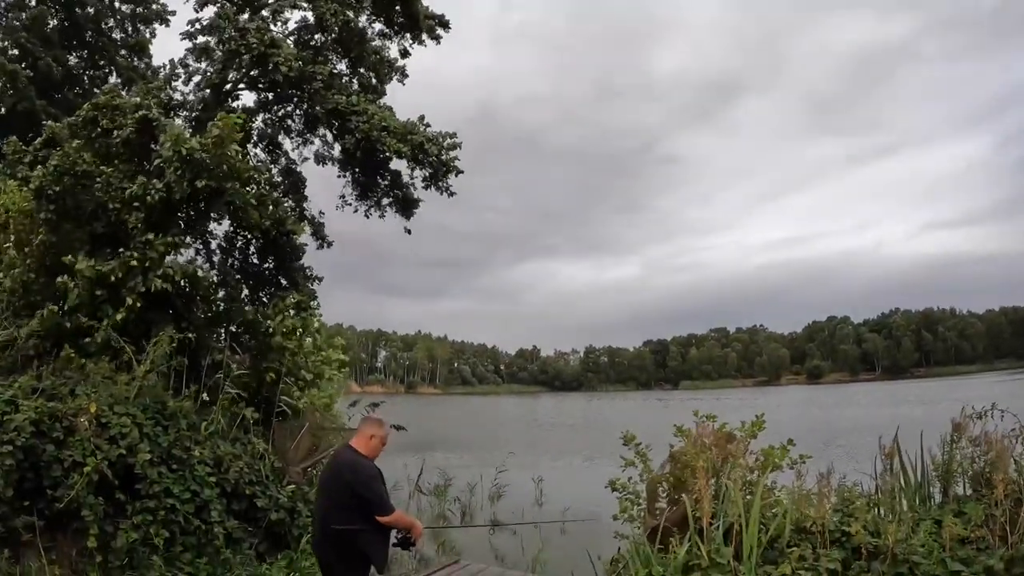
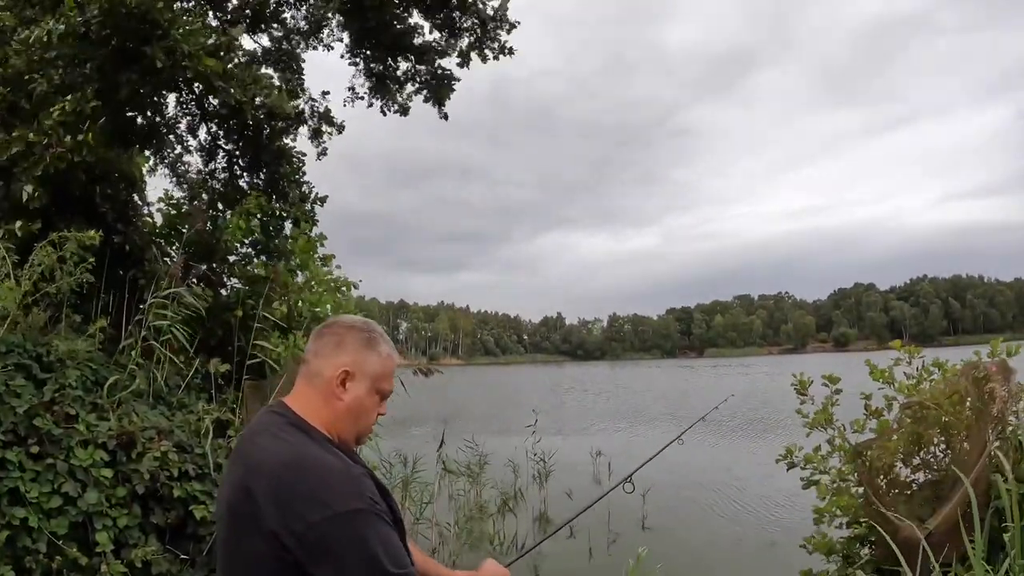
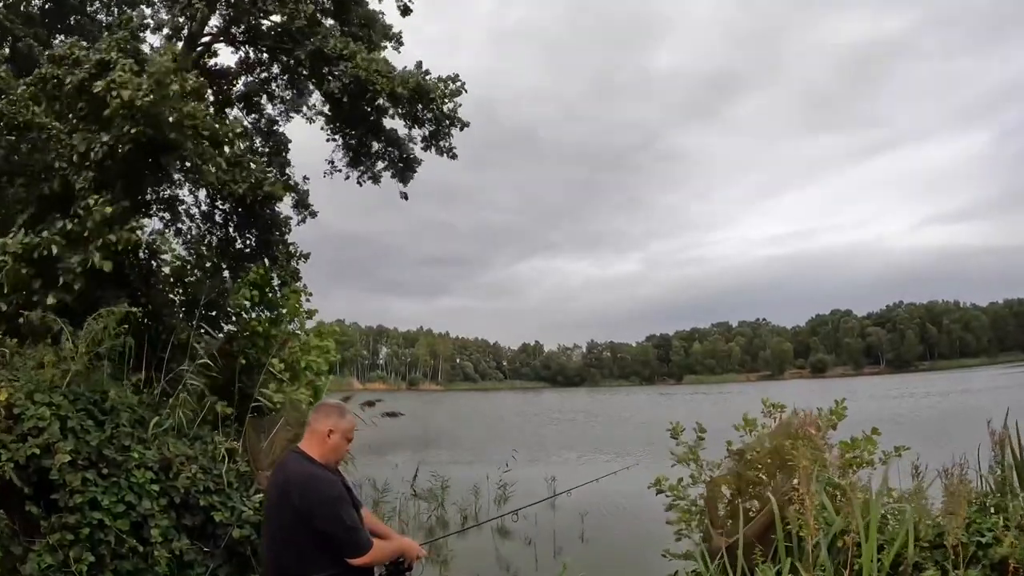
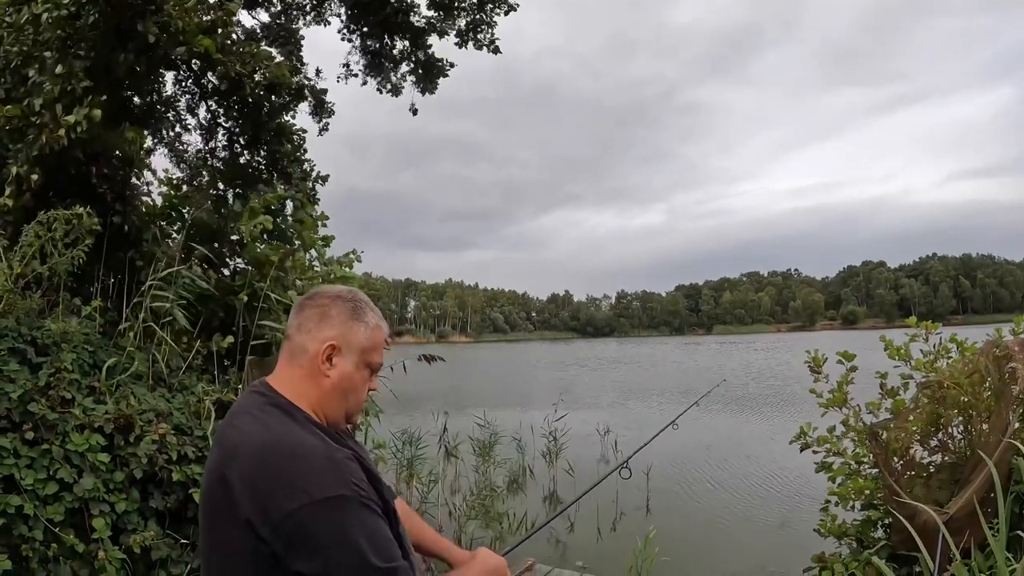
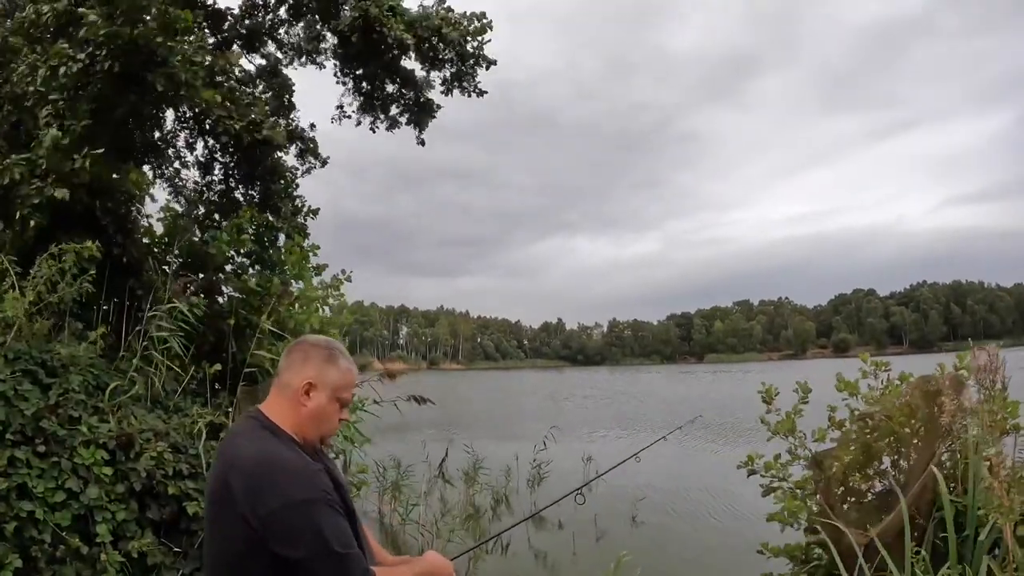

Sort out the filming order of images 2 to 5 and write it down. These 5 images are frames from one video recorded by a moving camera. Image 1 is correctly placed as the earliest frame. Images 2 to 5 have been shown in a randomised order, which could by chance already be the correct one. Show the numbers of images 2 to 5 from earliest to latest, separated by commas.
3, 5, 2, 4
